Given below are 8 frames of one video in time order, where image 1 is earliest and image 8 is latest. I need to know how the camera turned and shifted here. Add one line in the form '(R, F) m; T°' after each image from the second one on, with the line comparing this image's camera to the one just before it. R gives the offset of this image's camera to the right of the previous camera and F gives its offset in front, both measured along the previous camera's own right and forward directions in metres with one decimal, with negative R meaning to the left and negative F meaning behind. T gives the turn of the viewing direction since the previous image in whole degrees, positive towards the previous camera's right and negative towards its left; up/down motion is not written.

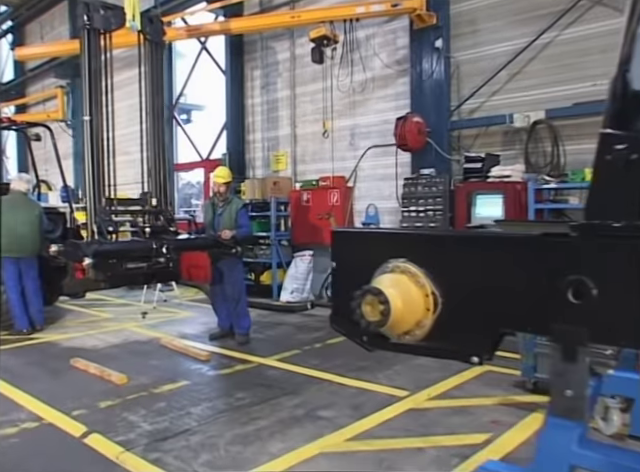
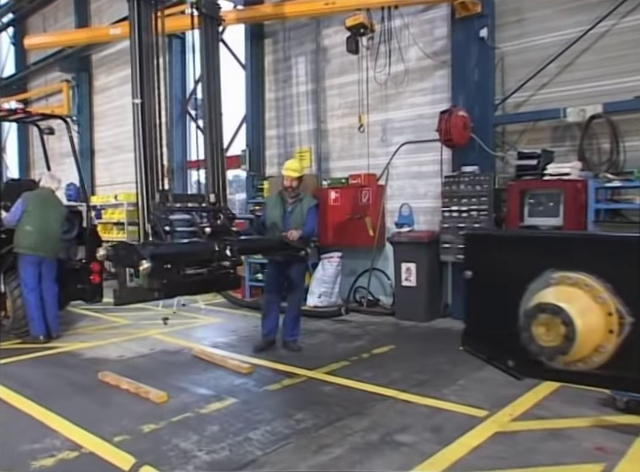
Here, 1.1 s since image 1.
(-0.4, +0.4) m; +1°
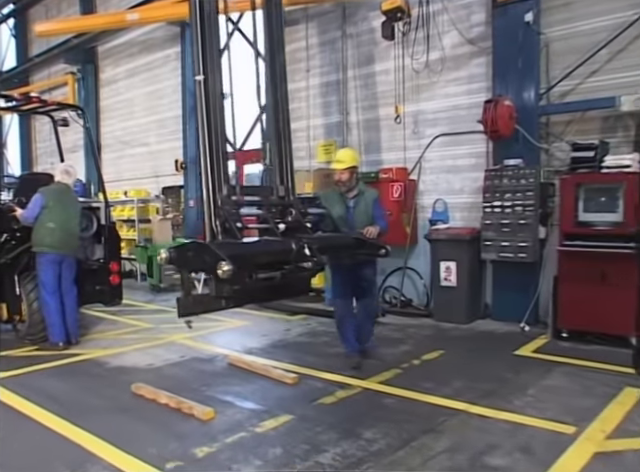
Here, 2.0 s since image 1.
(-0.4, +0.3) m; +1°
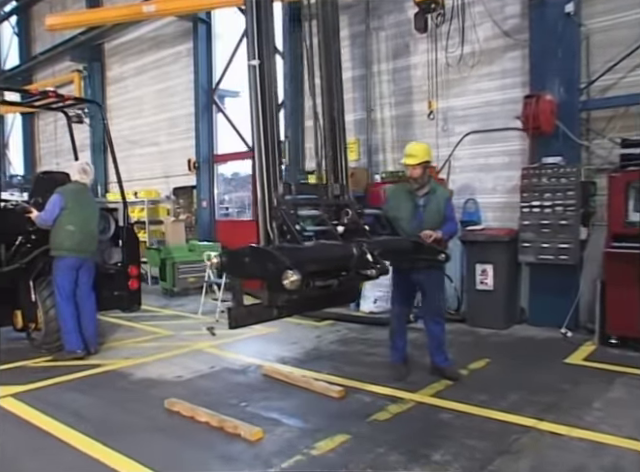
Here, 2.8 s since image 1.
(-0.3, +0.3) m; 0°
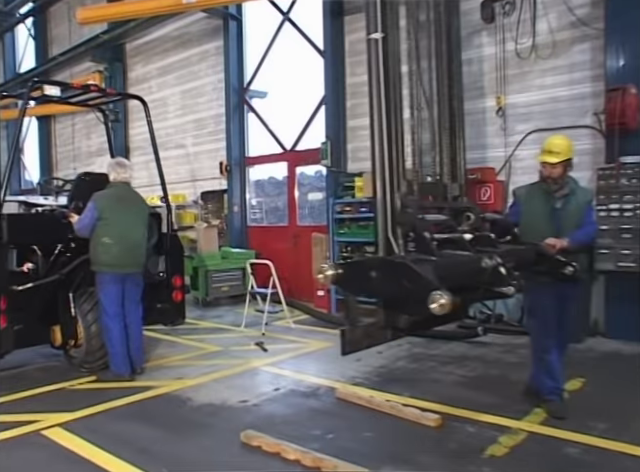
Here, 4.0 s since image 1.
(-0.5, +0.4) m; 0°
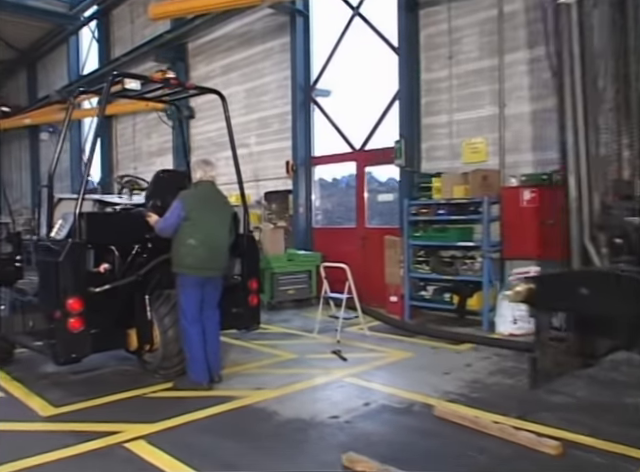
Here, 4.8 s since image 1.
(-0.3, +0.3) m; -5°
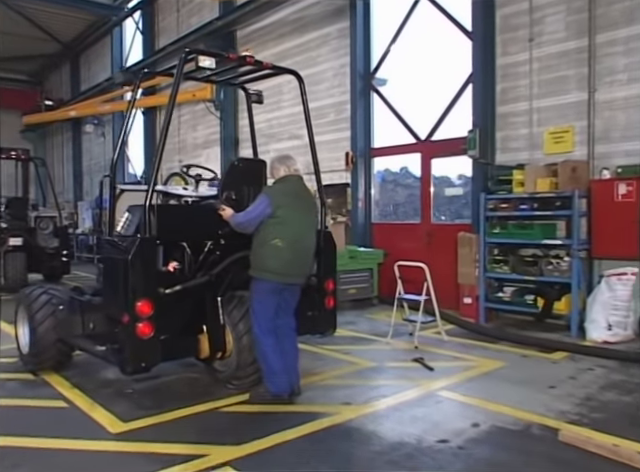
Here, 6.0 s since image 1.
(-0.4, +0.4) m; -3°
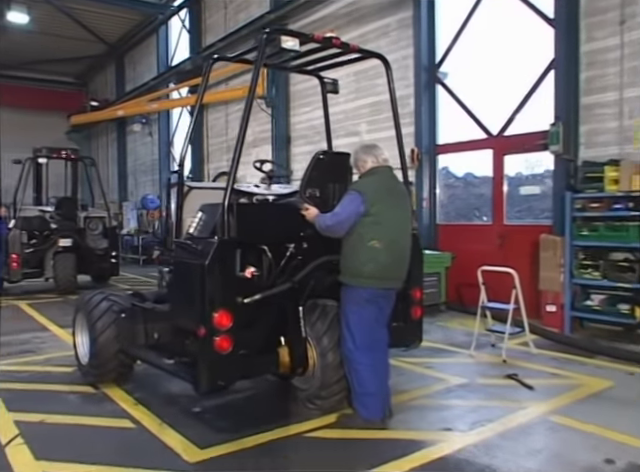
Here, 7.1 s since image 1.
(-0.4, +0.4) m; -3°
